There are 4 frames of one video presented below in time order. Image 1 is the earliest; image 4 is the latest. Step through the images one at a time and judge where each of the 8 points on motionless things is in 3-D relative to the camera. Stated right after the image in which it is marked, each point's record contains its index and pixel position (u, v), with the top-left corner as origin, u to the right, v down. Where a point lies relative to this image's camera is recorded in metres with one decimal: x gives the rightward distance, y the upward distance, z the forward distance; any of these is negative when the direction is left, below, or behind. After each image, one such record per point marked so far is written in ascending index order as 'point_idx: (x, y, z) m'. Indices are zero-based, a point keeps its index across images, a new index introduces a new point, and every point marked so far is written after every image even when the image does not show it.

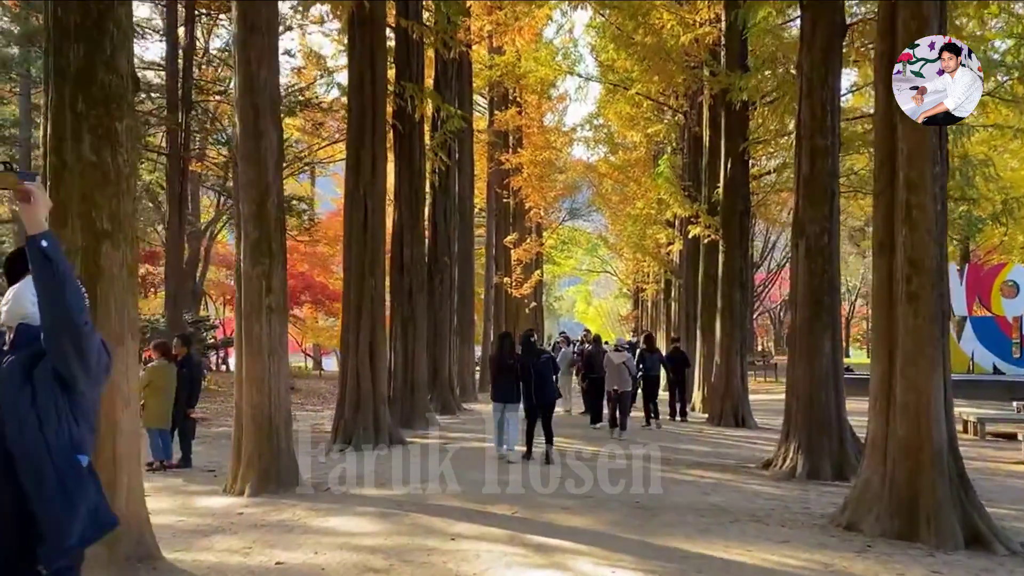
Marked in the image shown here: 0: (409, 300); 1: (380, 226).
0: (-1.6, -0.2, +15.6) m
1: (-1.7, +0.8, +12.6) m
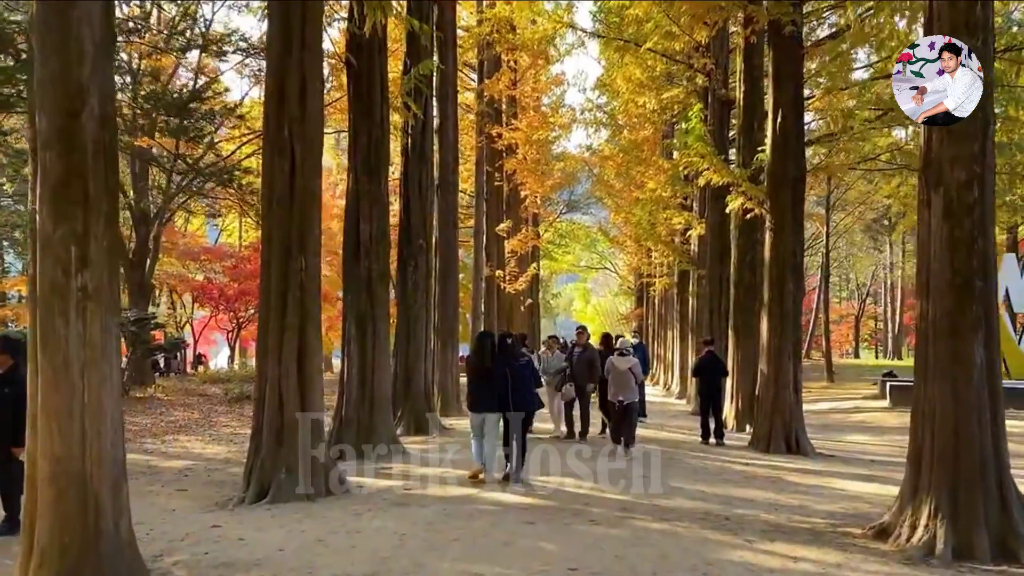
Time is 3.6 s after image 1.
0: (-1.8, 0.0, +12.0) m
1: (-1.9, +1.0, +9.0) m
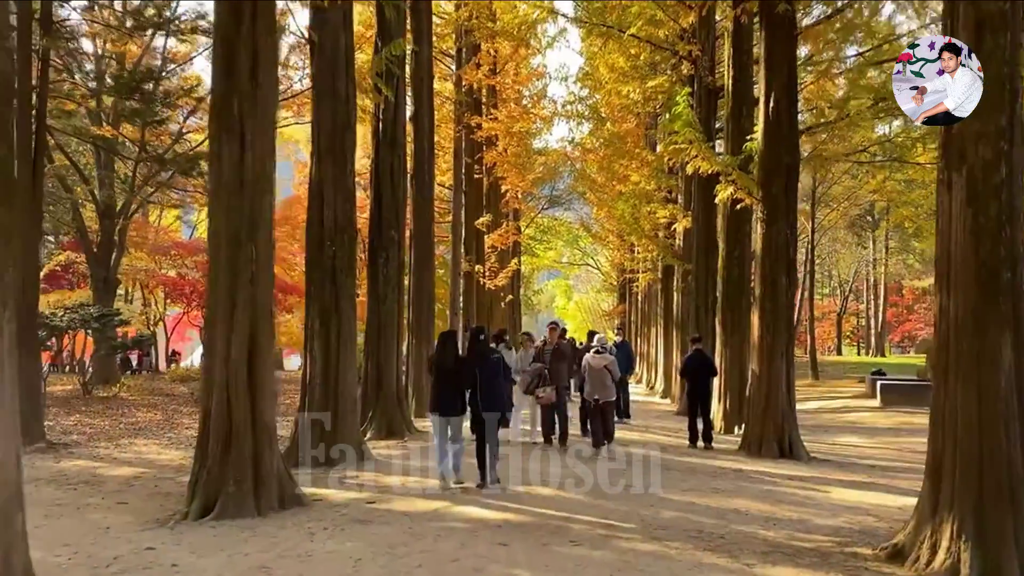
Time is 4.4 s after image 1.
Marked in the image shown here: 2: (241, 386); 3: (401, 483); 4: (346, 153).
0: (-2.0, 0.0, +11.1) m
1: (-2.1, +1.0, +8.2) m
2: (-2.2, -0.8, +8.0) m
3: (-1.1, -1.9, +9.5) m
4: (-1.9, +1.6, +11.2) m
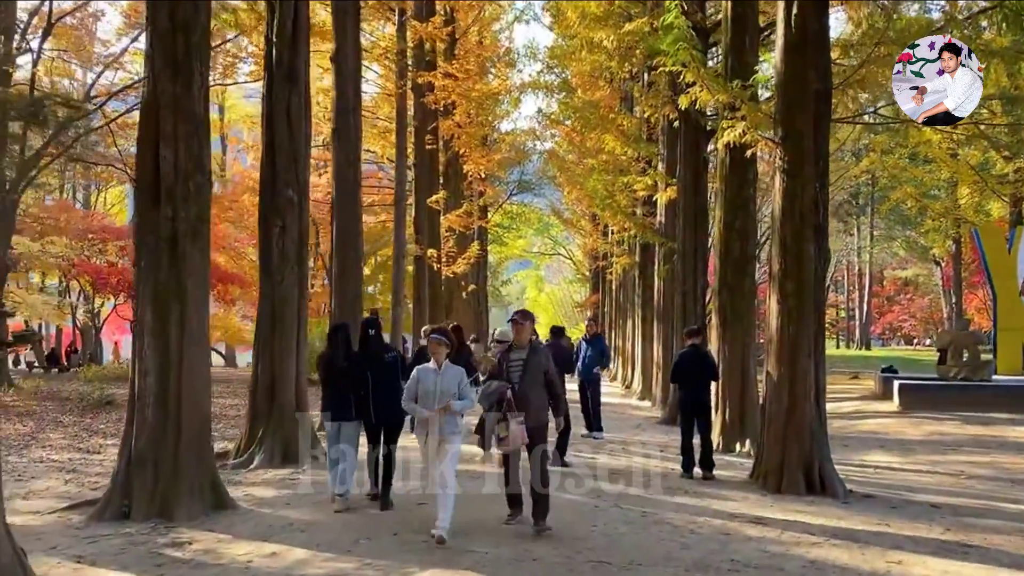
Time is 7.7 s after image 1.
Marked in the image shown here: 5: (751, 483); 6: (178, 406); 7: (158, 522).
0: (-2.7, +0.3, +7.7) m
1: (-2.6, +1.2, +4.7) m
2: (-2.8, -0.6, +4.6) m
3: (-1.7, -1.7, +6.2) m
4: (-2.5, +1.8, +7.8) m
5: (+2.4, -1.9, +9.5) m
6: (-2.6, -0.9, +7.7) m
7: (-2.7, -1.8, +7.5) m
